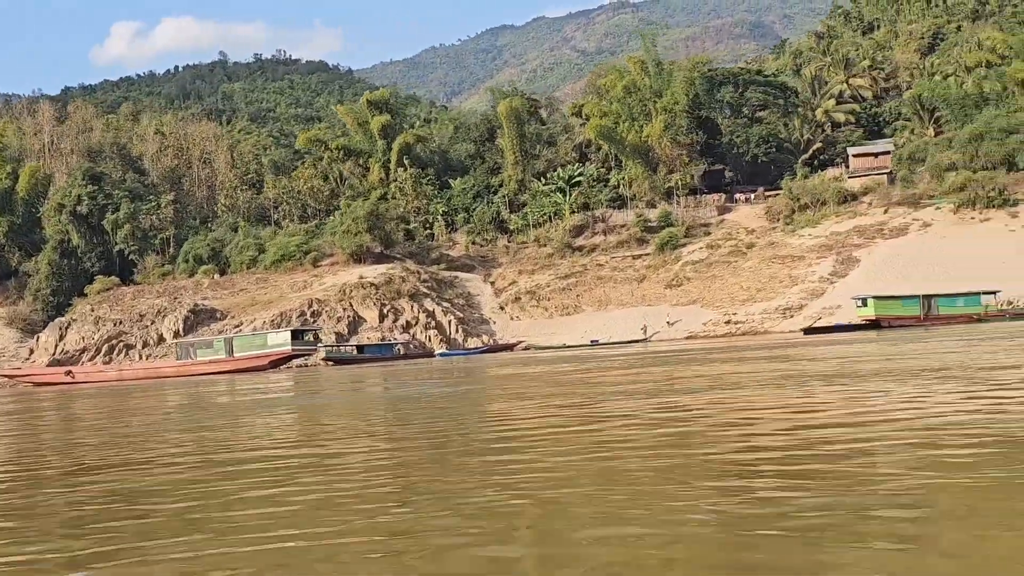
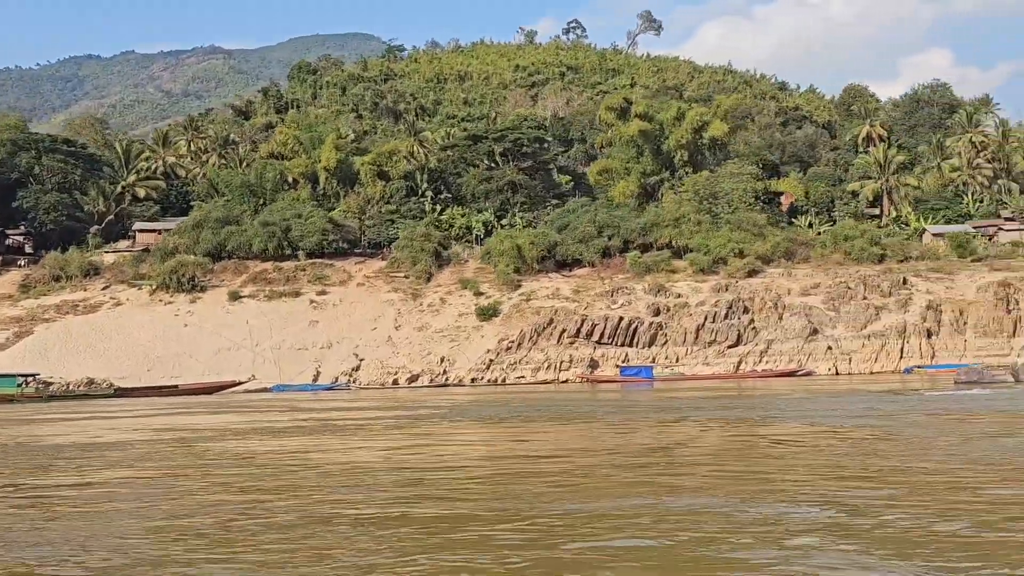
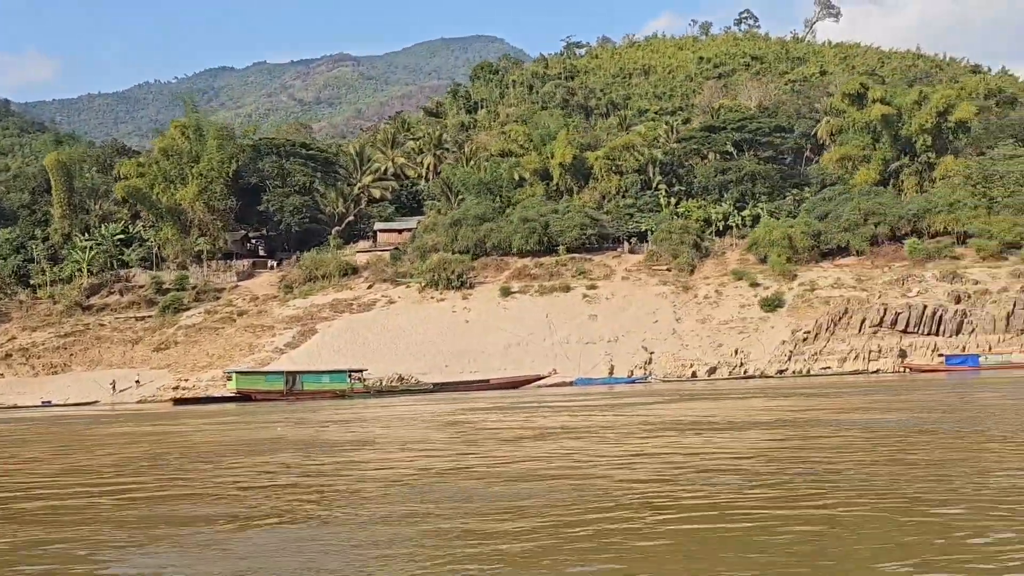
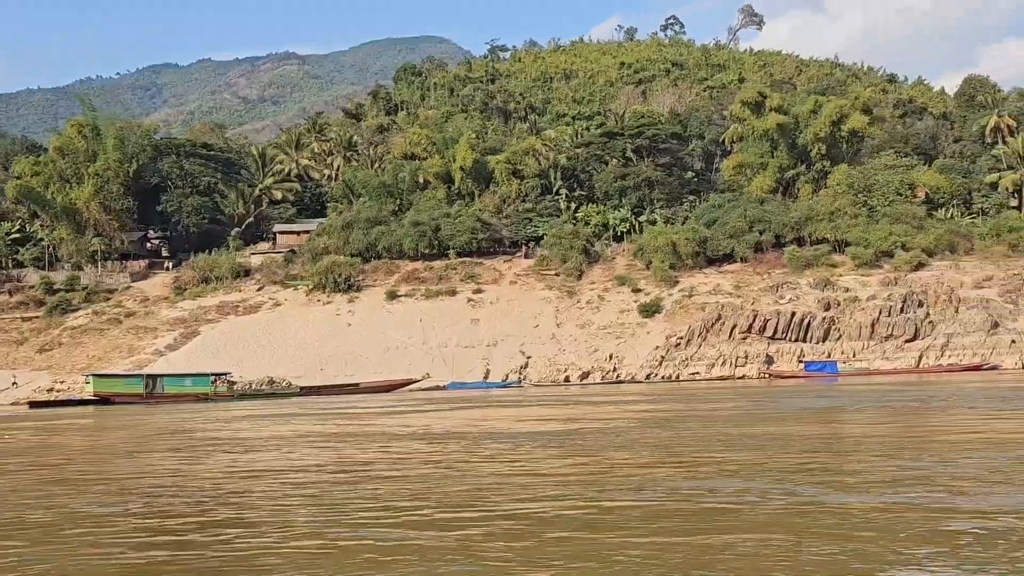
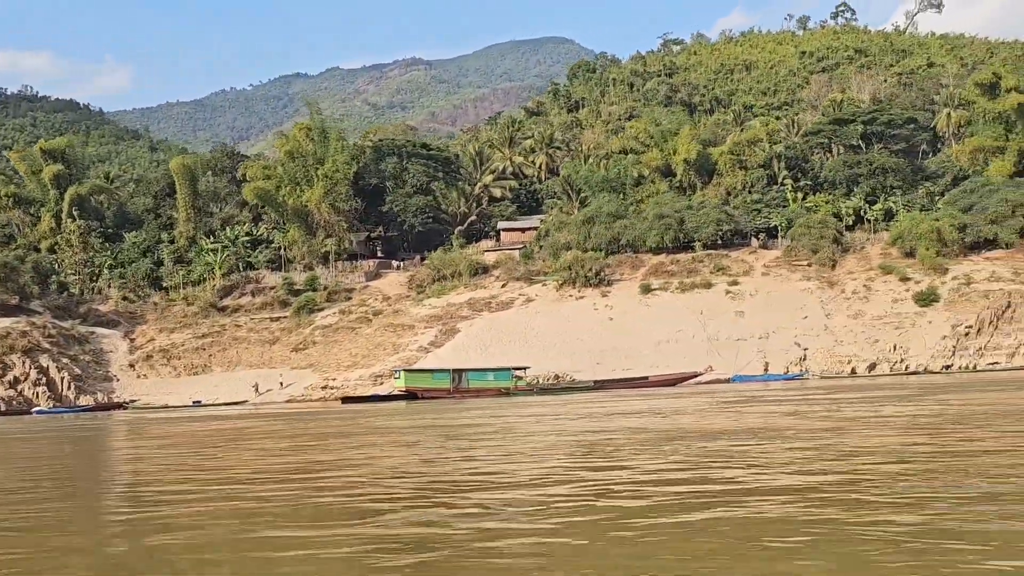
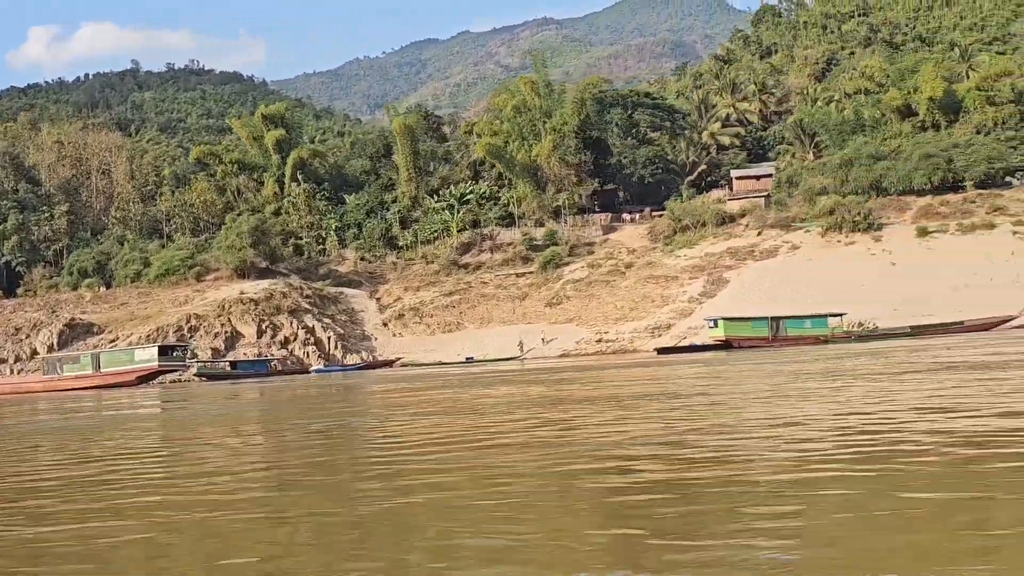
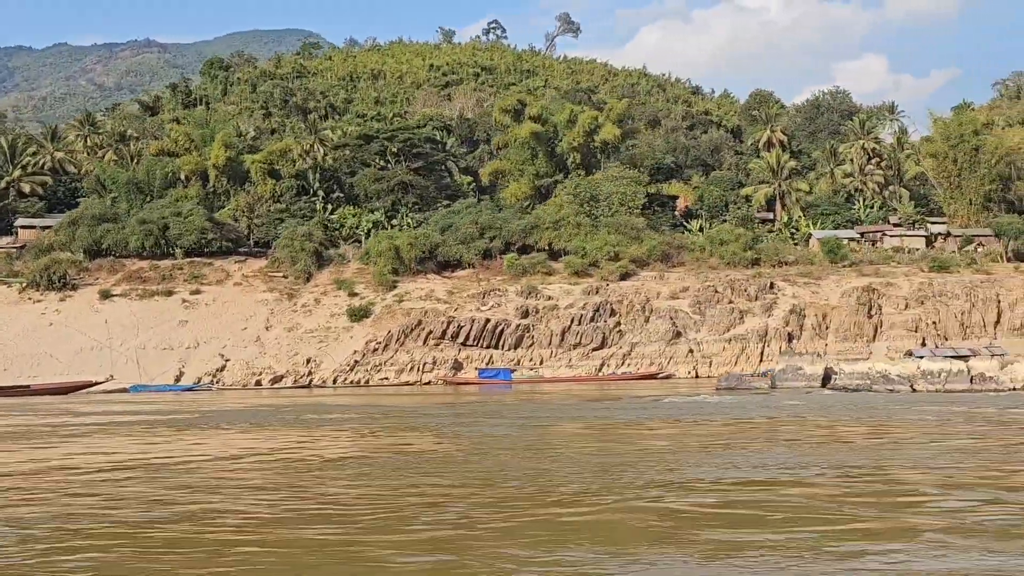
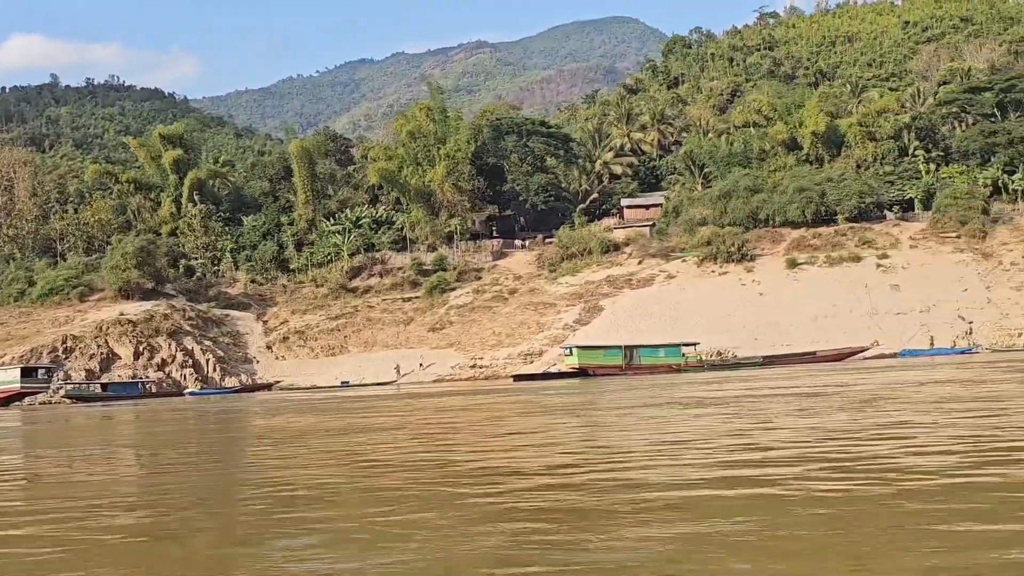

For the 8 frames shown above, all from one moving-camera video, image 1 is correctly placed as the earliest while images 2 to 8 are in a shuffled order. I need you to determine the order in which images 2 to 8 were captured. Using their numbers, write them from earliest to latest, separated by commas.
6, 8, 5, 3, 4, 2, 7
